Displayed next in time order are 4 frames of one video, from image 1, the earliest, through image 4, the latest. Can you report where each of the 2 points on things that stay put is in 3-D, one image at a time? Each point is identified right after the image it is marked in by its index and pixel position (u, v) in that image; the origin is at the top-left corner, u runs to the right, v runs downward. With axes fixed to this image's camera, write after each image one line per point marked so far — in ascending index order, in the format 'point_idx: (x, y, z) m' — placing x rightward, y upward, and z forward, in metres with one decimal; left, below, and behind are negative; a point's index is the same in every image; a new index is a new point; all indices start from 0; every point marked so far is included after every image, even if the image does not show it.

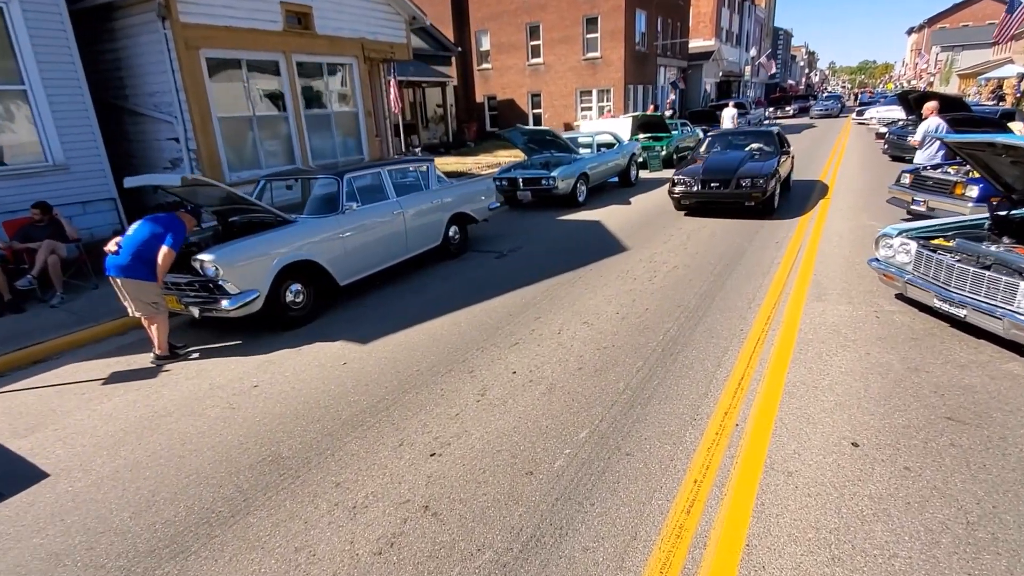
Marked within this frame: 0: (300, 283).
0: (-2.1, 0.0, +5.7) m
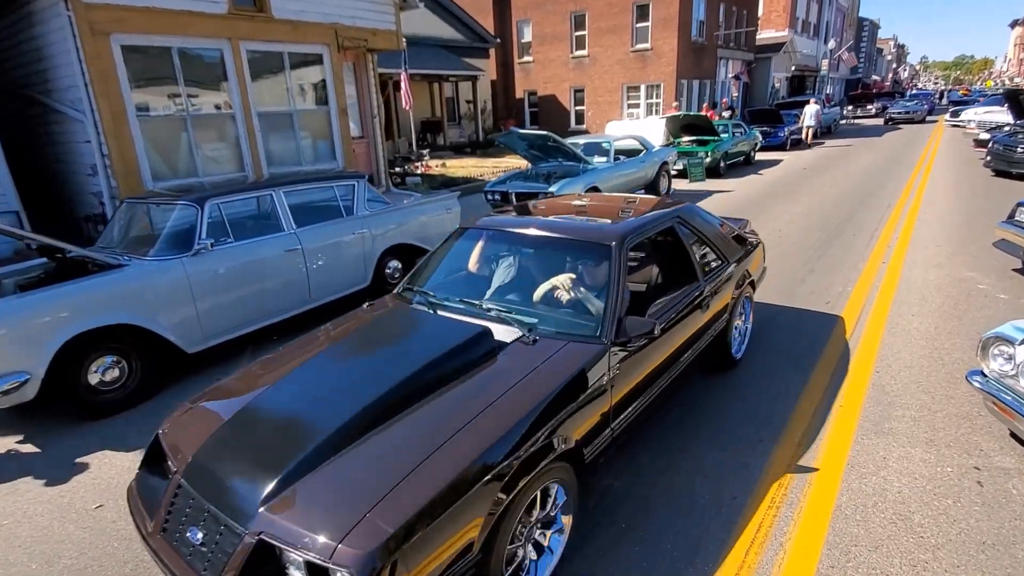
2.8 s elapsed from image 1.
0: (-2.8, -0.5, +4.1) m
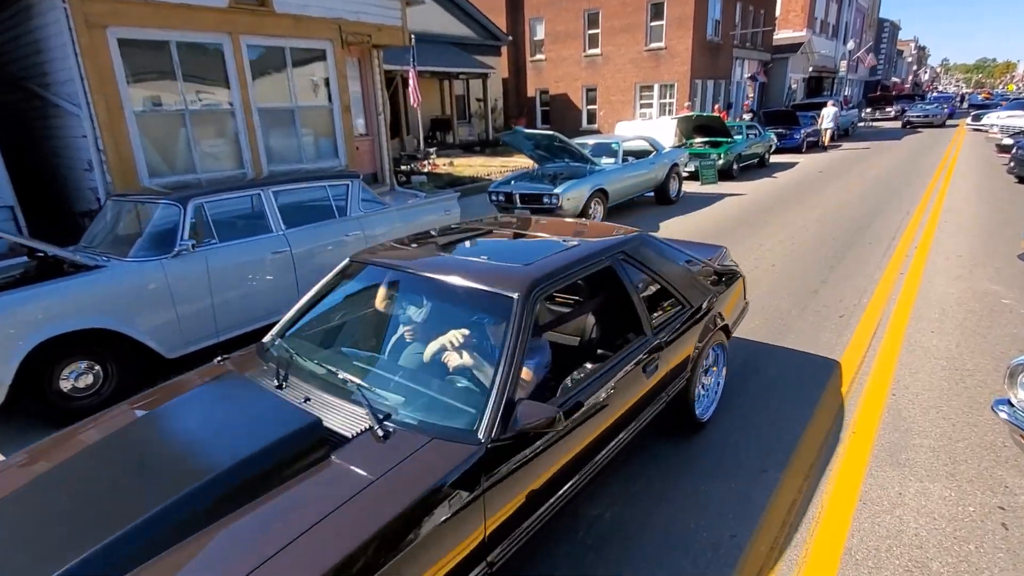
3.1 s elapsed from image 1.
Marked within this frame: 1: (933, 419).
0: (-2.8, -0.5, +3.9) m
1: (+2.5, -0.8, +3.5) m
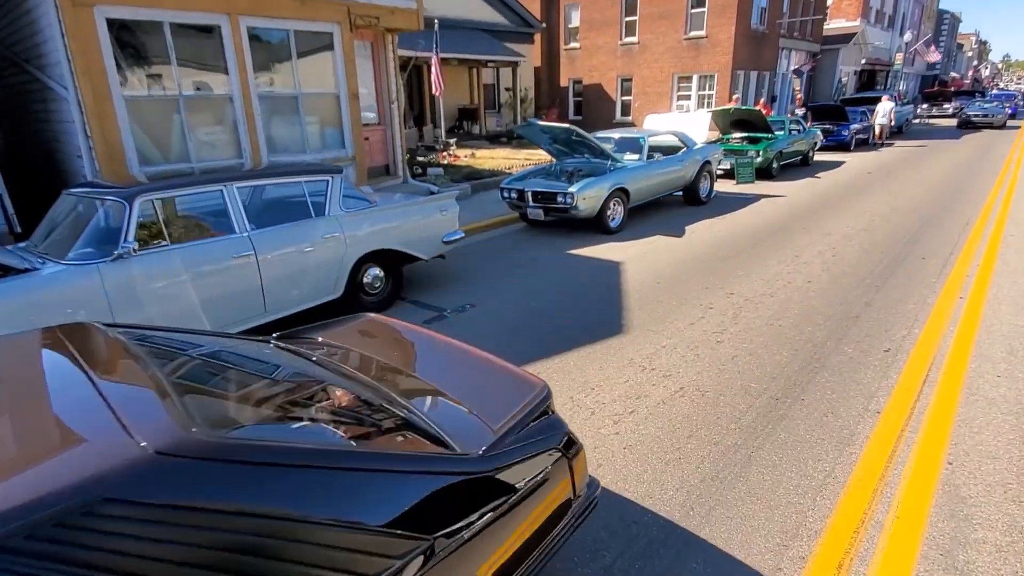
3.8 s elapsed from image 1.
0: (-3.0, -0.5, +3.5) m
1: (+2.3, -1.0, +2.8) m
